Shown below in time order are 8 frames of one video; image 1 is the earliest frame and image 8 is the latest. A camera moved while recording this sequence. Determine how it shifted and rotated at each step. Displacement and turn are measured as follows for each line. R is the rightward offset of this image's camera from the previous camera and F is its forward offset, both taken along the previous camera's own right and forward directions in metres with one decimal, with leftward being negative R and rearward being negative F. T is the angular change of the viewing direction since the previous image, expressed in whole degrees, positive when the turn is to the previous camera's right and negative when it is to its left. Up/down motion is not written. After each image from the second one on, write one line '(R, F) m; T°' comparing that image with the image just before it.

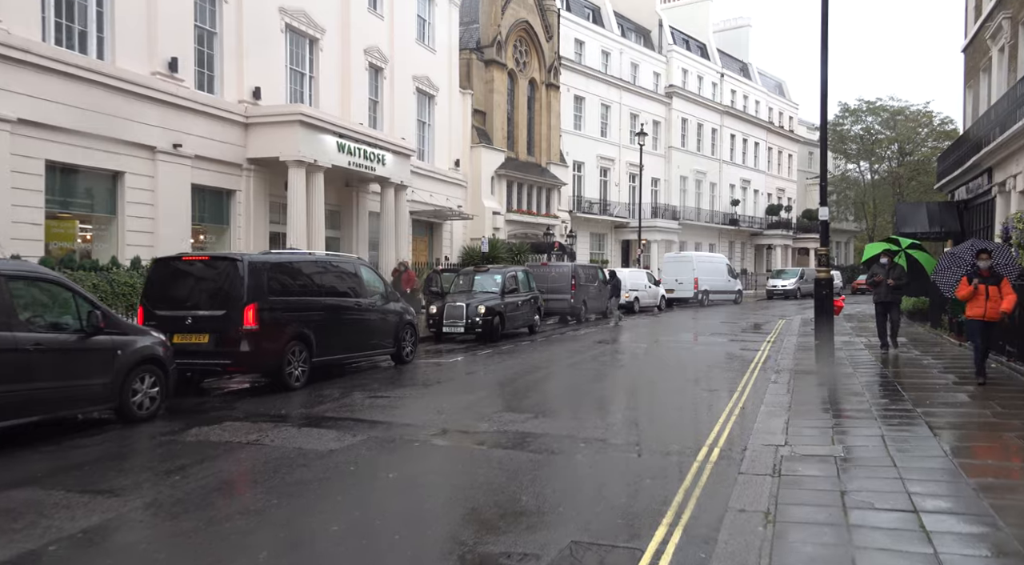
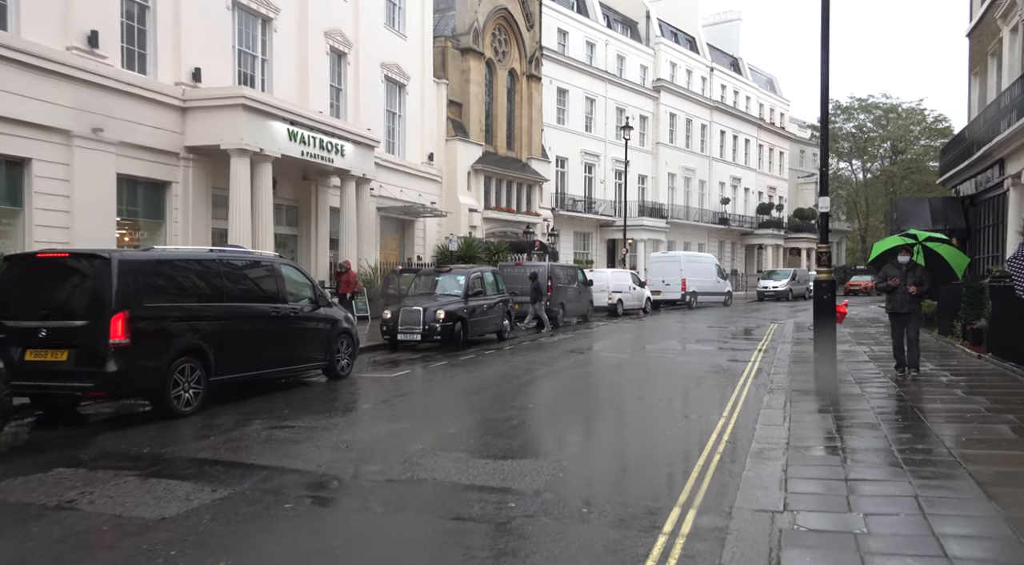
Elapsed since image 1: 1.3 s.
(+0.5, +1.9) m; +1°
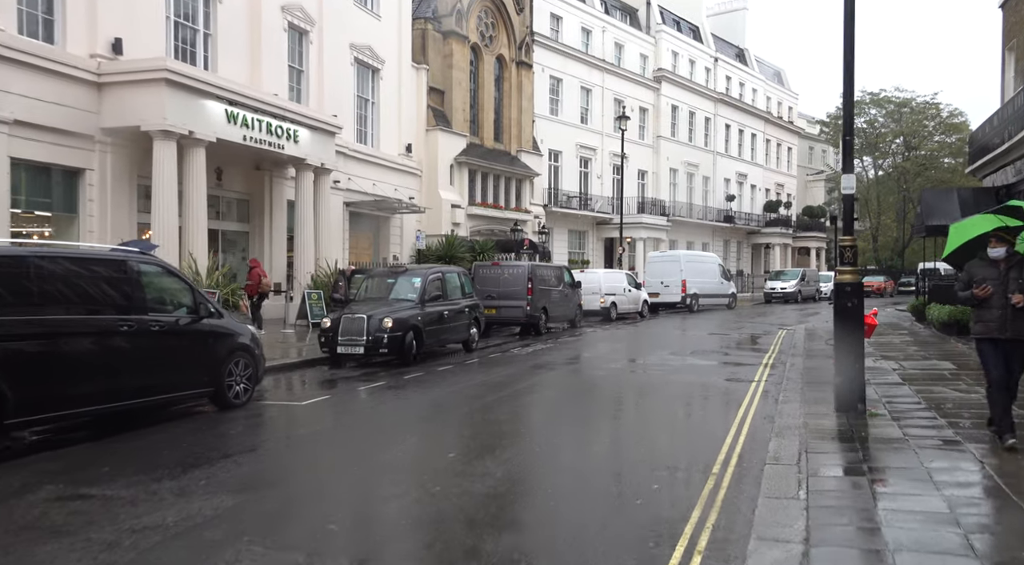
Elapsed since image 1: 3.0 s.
(+0.8, +2.5) m; 0°
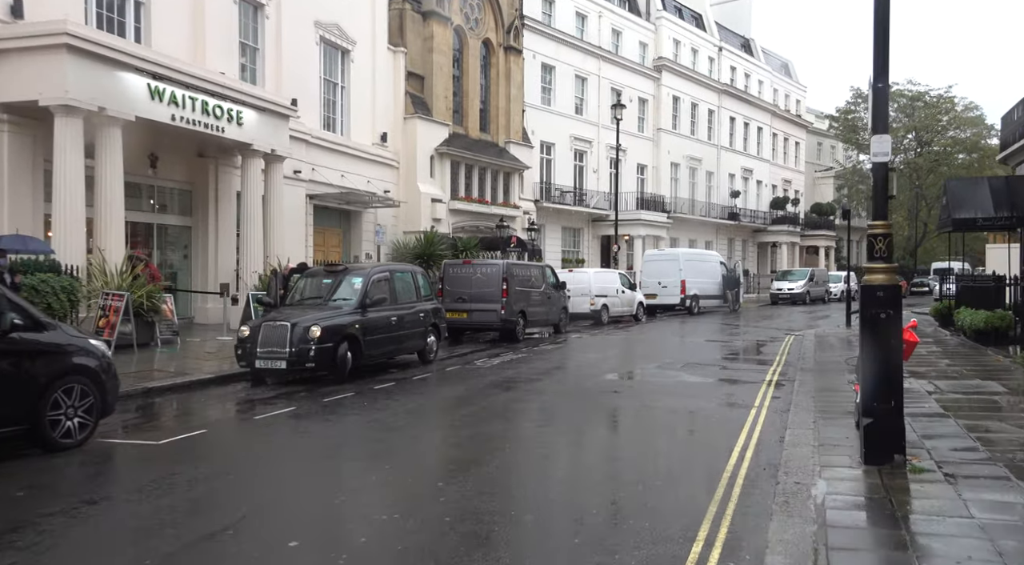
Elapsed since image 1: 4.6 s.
(+0.7, +2.3) m; 0°
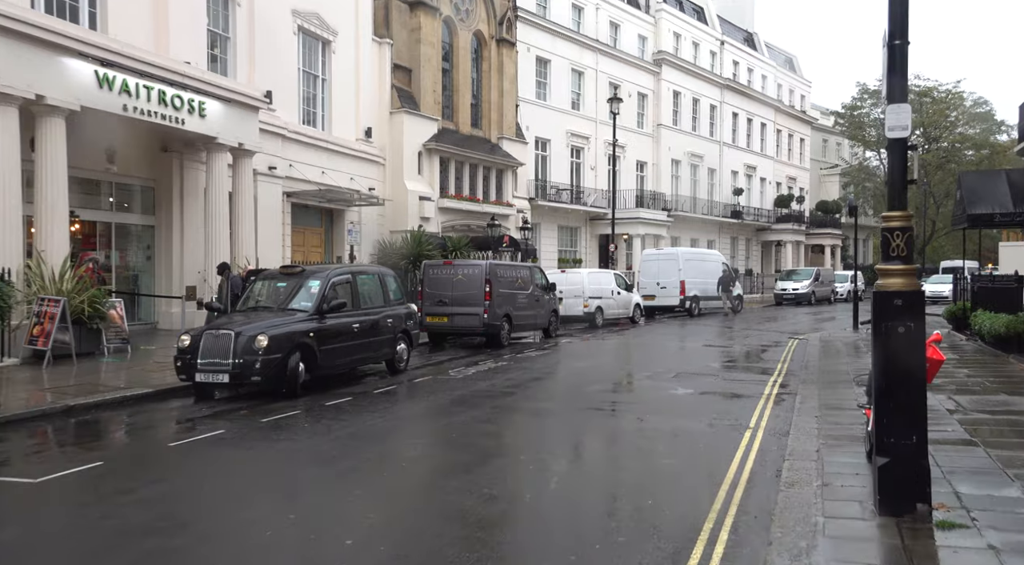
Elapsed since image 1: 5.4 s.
(+0.4, +1.2) m; 0°
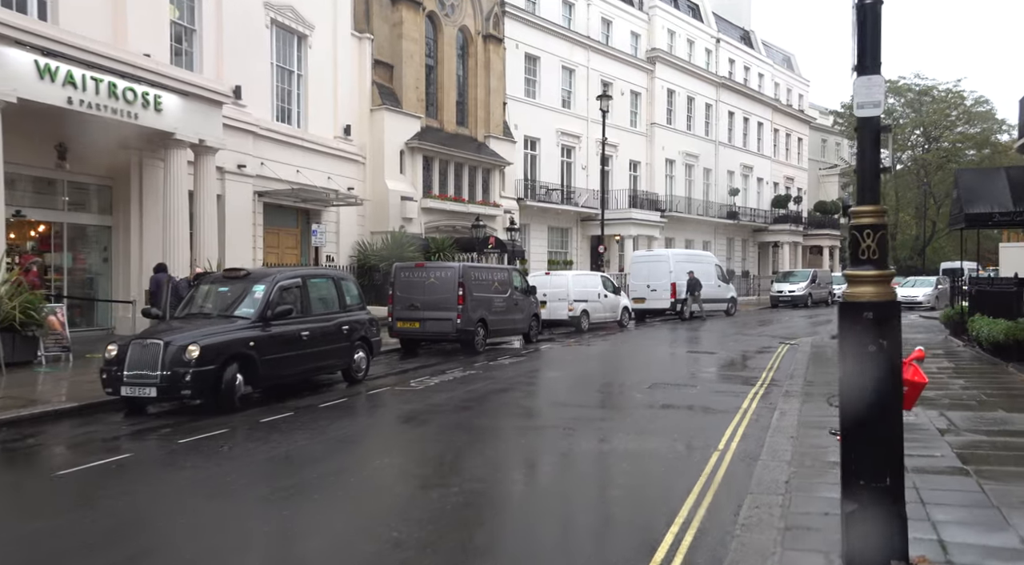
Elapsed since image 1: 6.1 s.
(+0.5, +0.8) m; 0°
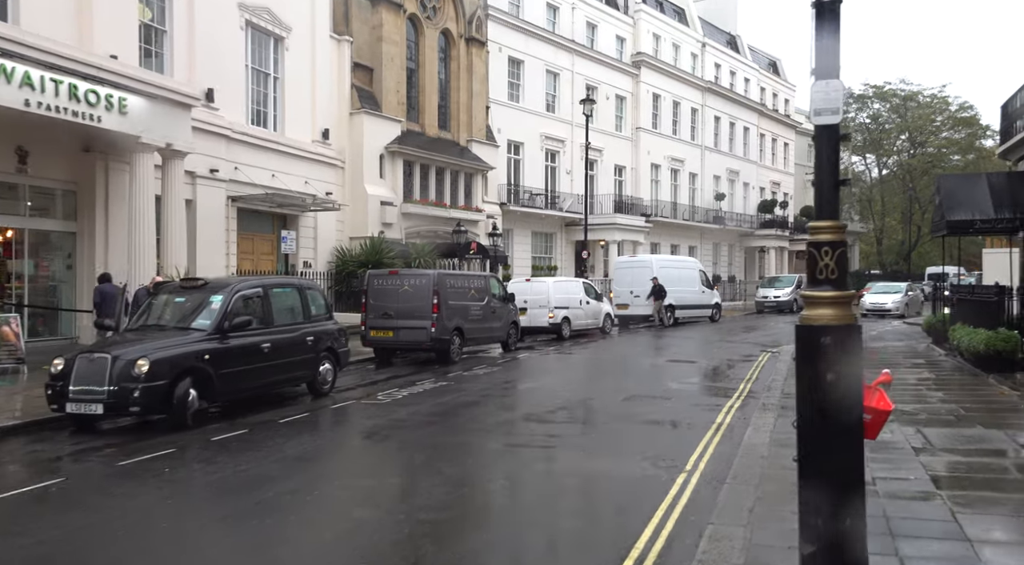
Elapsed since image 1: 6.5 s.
(+0.3, +0.3) m; +1°
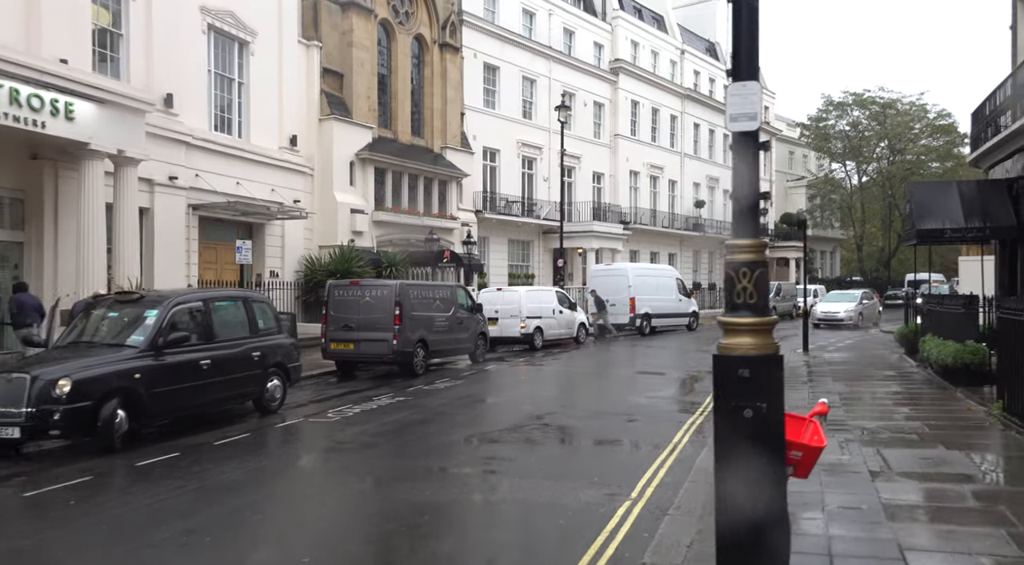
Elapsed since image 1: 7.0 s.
(+0.4, +0.4) m; +1°
